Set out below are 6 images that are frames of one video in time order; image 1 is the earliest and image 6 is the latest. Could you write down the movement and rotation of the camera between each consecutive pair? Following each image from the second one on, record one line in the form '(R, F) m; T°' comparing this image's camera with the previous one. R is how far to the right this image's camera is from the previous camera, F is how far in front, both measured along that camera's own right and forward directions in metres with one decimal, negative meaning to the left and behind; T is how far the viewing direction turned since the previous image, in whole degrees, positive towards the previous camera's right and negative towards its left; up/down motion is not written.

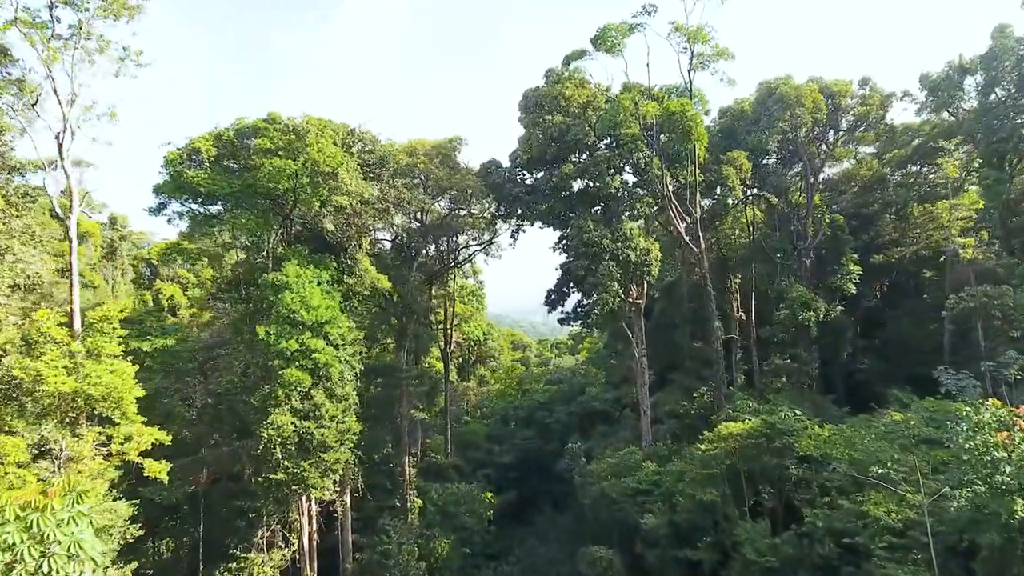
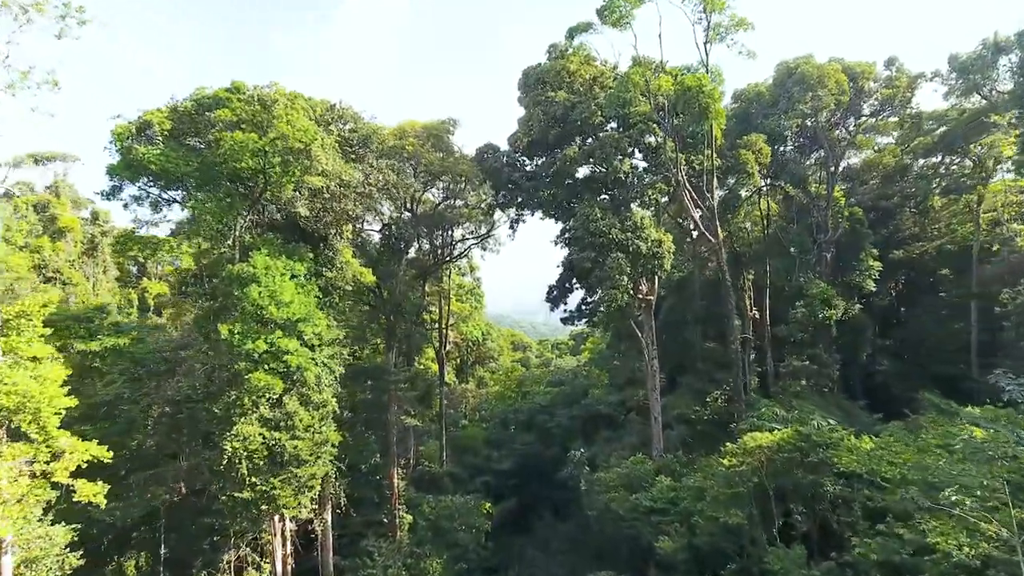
(+0.1, +1.5) m; 0°
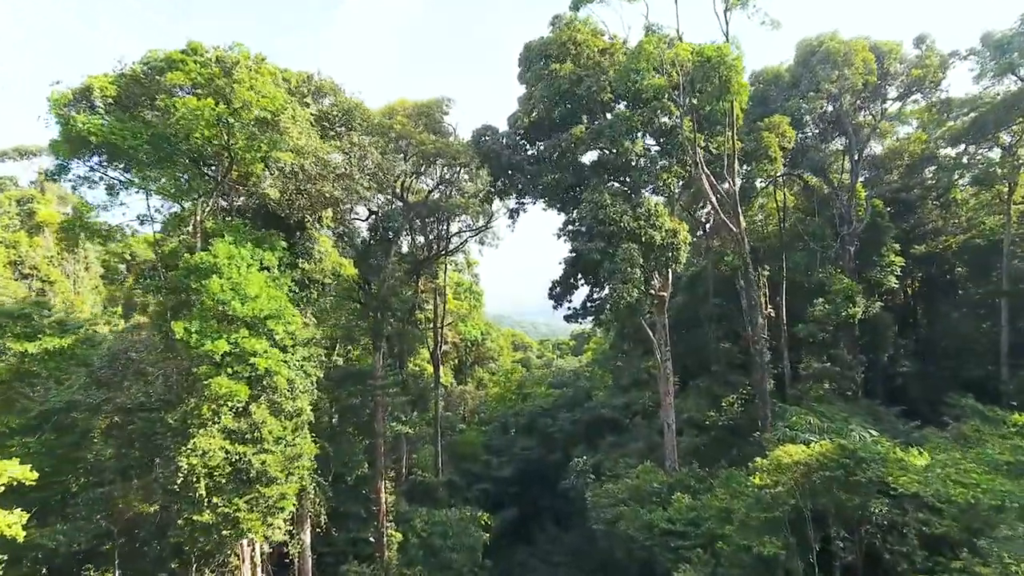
(0.0, +1.5) m; 0°
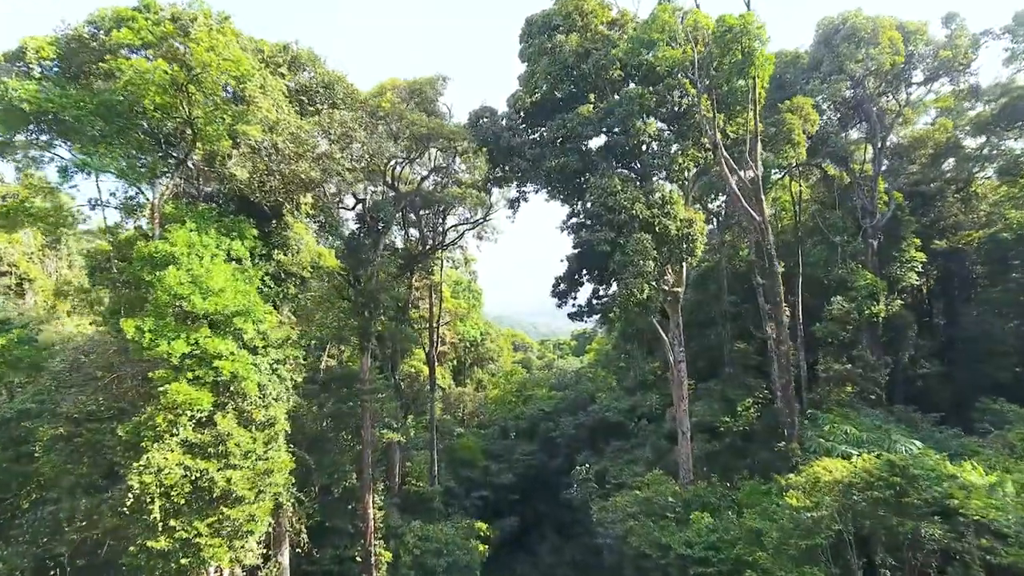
(0.0, +1.2) m; 0°
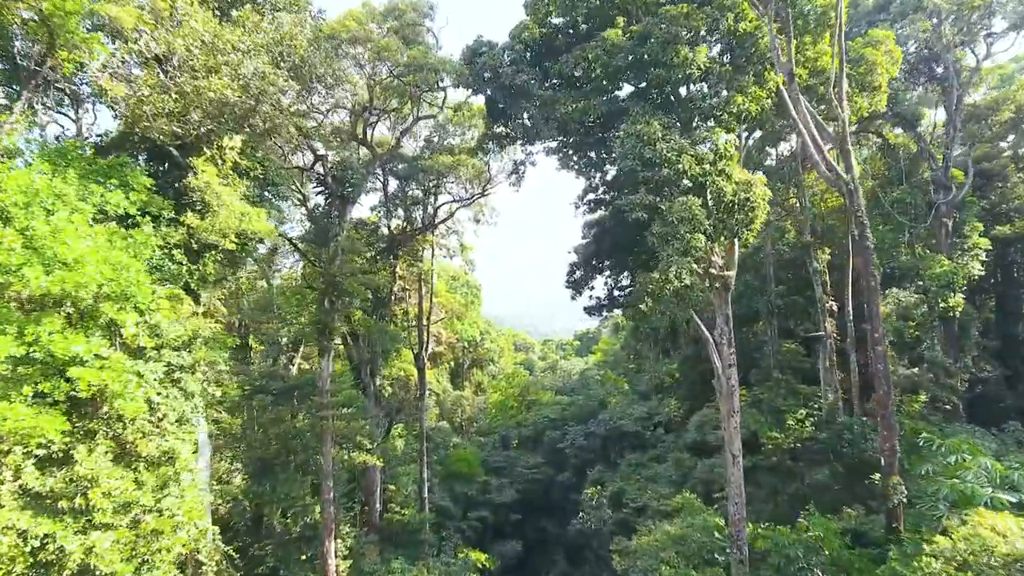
(-0.1, +3.0) m; 0°
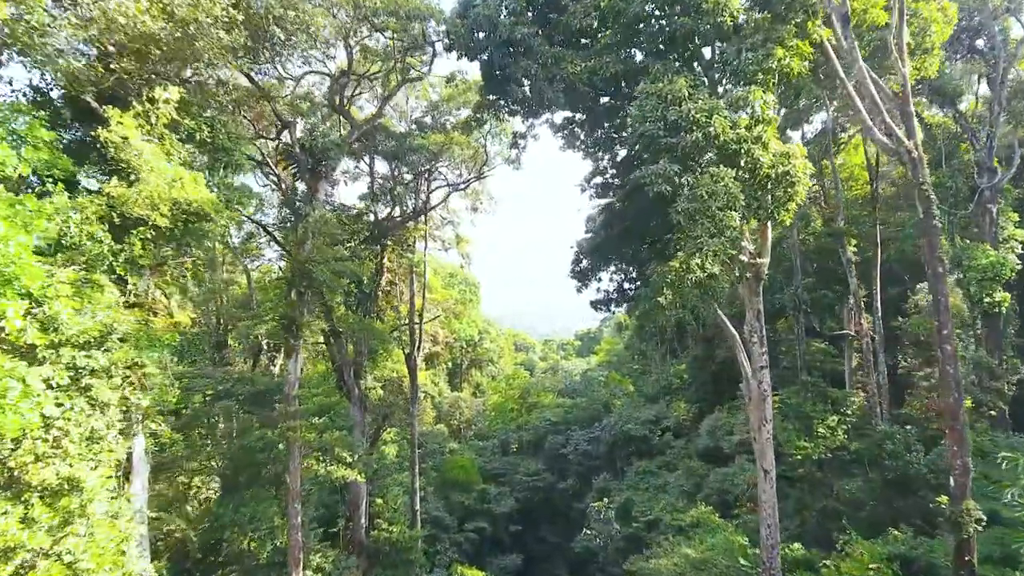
(0.0, +1.4) m; 0°
